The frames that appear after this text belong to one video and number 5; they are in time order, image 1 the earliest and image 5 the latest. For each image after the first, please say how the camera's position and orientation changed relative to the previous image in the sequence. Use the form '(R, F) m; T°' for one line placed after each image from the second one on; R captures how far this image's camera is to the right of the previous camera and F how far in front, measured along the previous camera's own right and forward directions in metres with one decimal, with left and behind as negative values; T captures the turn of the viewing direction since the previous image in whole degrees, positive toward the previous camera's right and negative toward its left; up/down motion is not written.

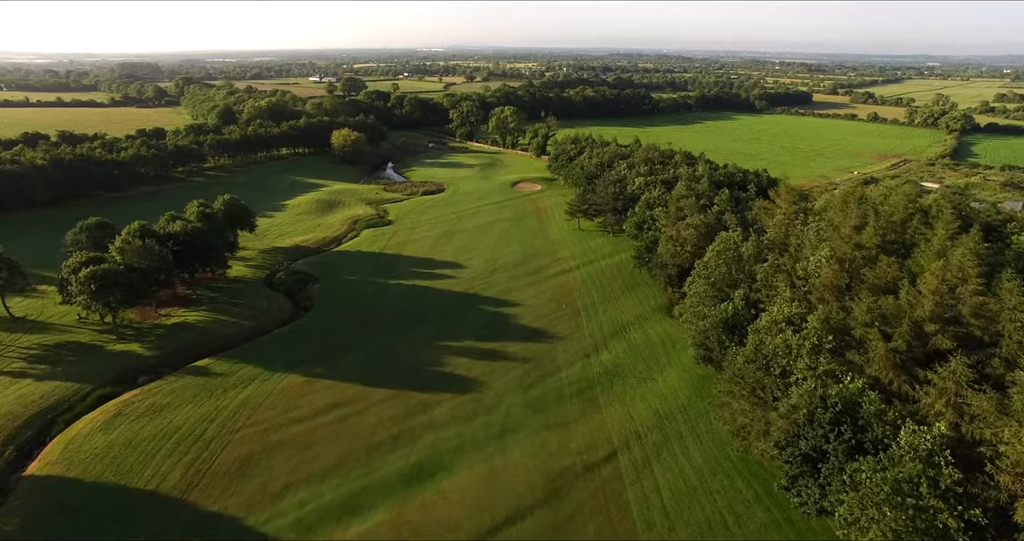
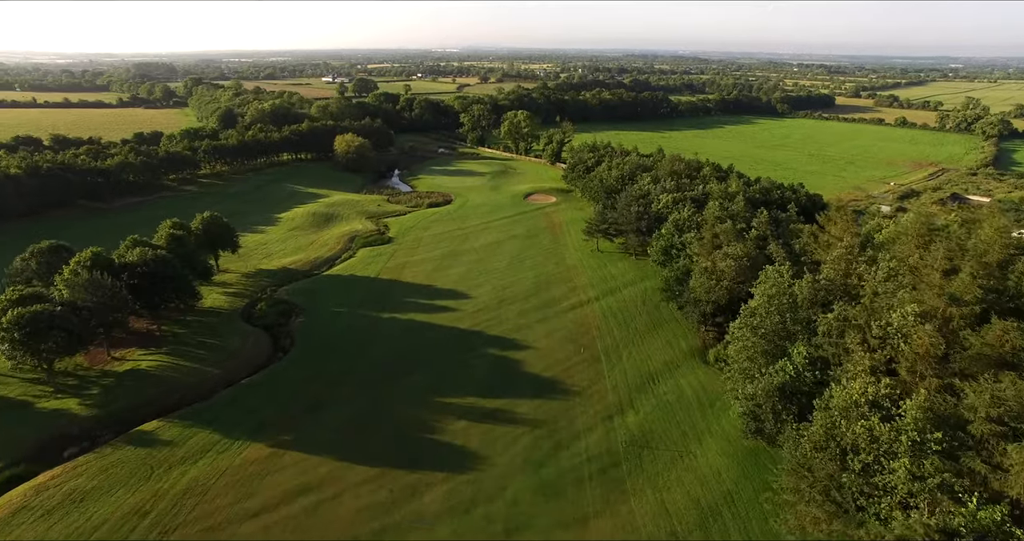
(+0.1, +5.5) m; -1°
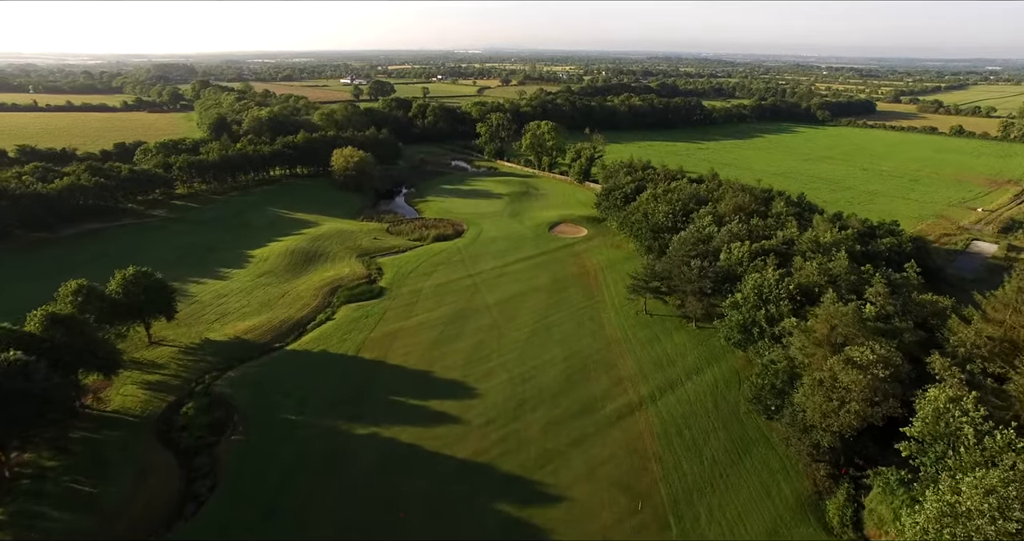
(-0.3, +11.9) m; -2°
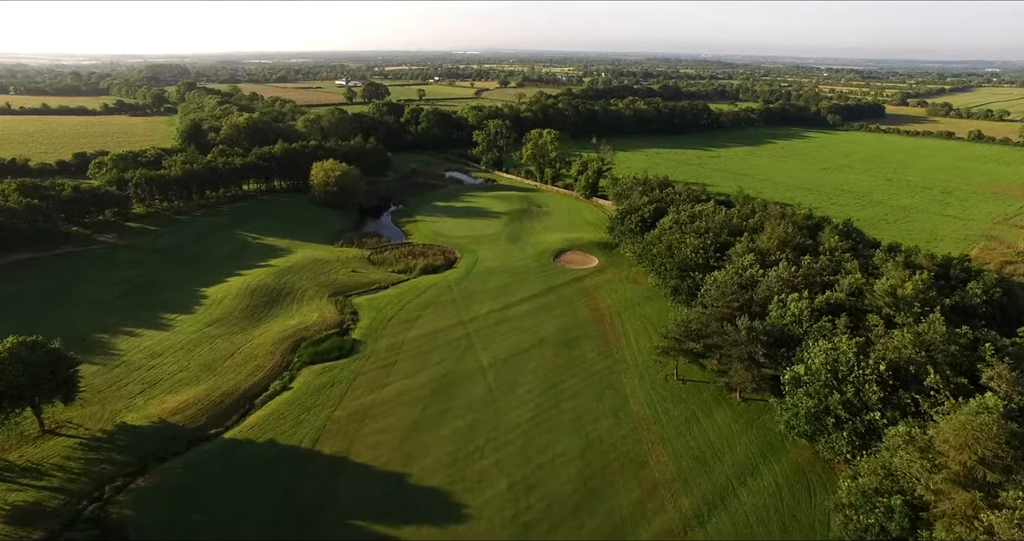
(-0.1, +8.0) m; 0°
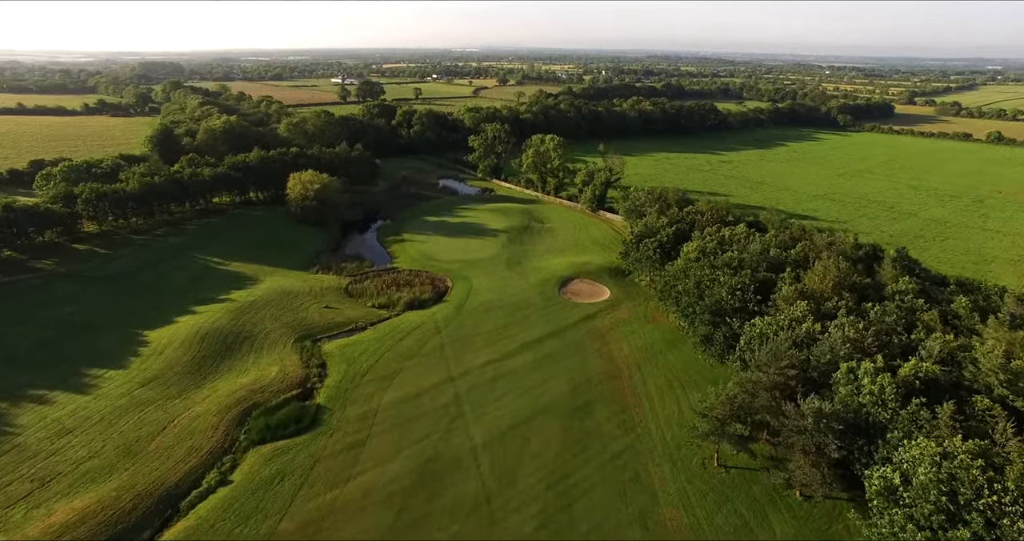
(0.0, +7.0) m; 0°
